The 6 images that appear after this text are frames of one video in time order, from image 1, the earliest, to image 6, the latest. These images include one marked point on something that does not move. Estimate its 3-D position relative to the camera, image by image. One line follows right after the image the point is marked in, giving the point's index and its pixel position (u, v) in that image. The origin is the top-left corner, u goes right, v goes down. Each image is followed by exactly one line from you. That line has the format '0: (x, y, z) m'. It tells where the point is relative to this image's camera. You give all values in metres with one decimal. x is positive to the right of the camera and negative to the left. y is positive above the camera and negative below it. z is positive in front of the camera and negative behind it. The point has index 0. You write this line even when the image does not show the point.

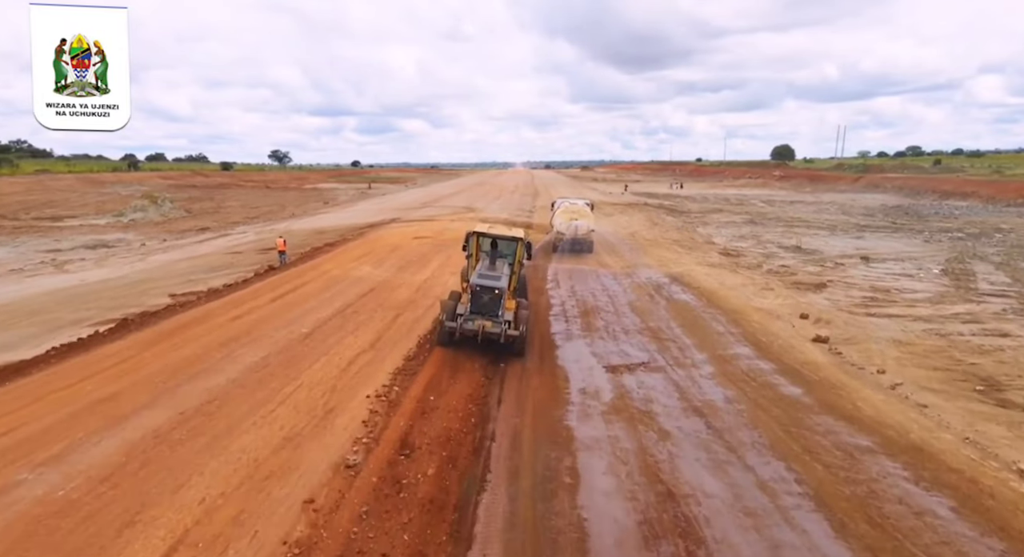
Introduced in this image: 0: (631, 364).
0: (+2.5, -1.8, +11.6) m
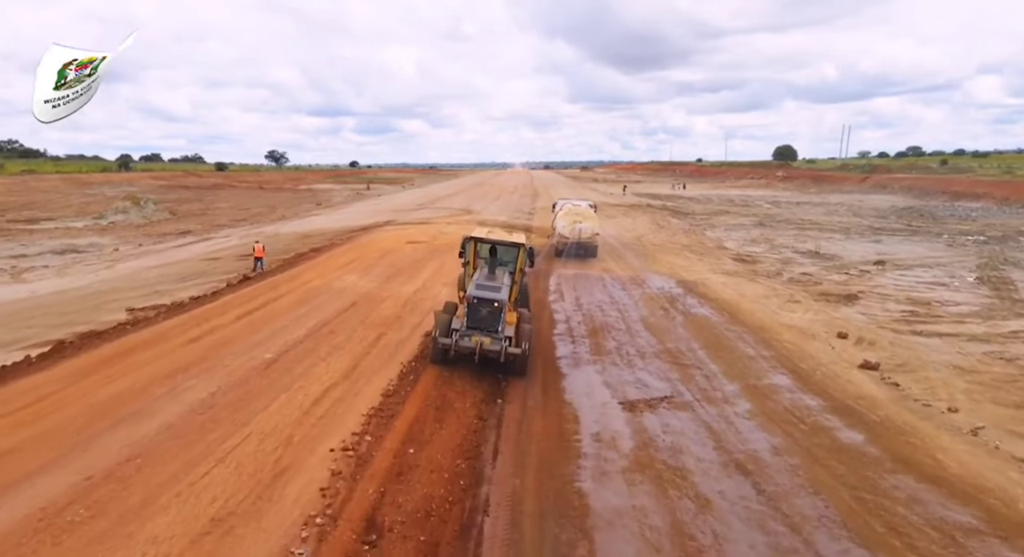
0: (+2.5, -2.1, +9.8) m
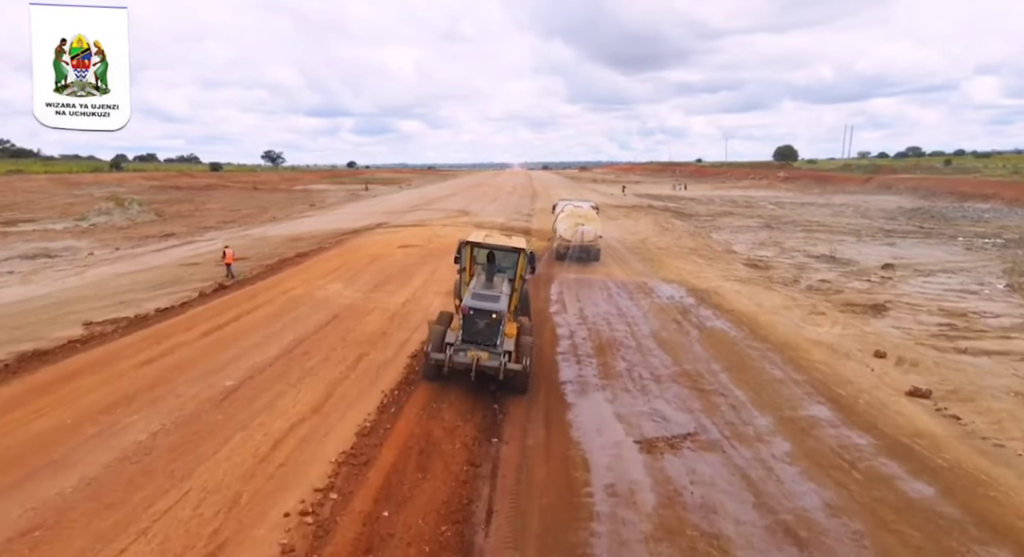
0: (+2.4, -2.4, +8.4) m
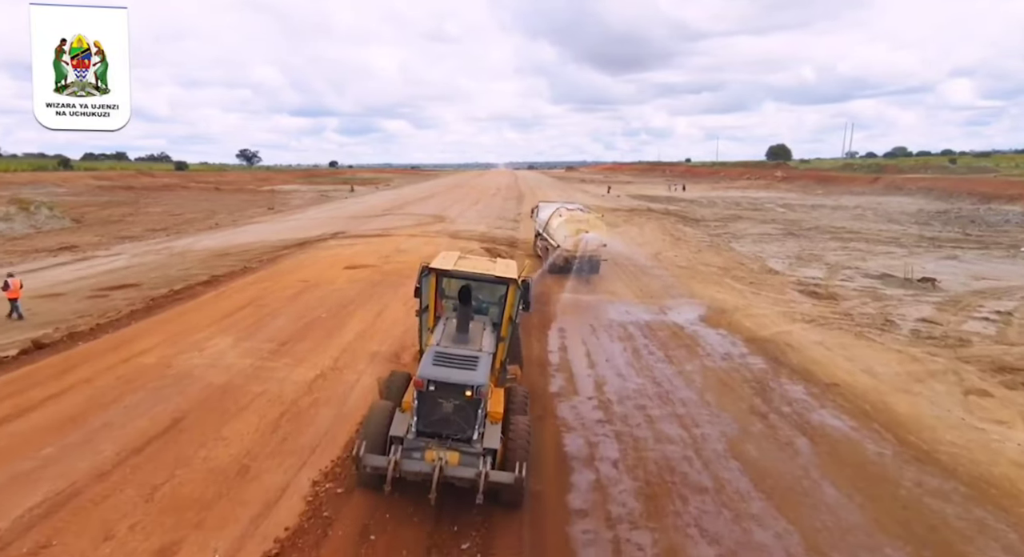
0: (+2.2, -3.4, +2.5) m
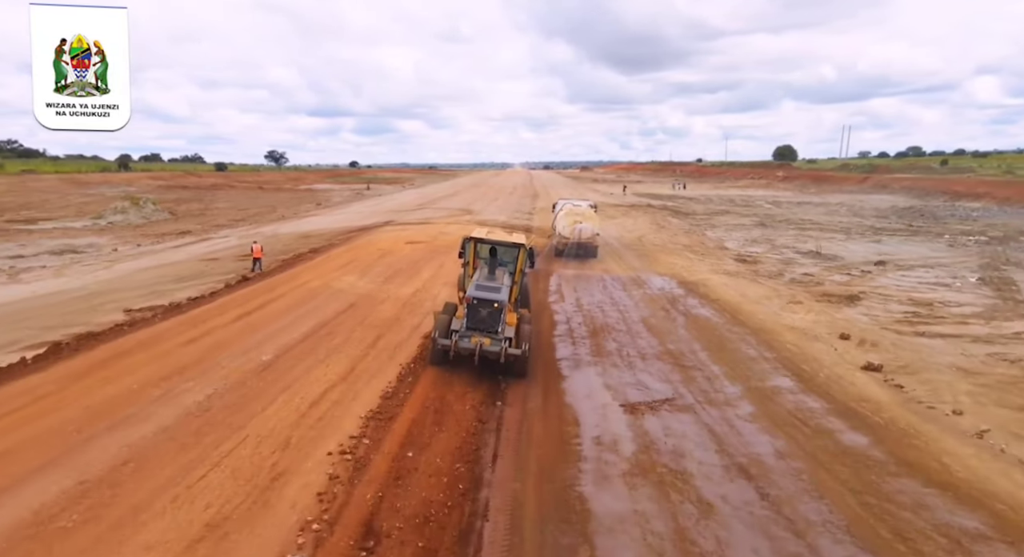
0: (+2.5, -2.1, +9.7) m
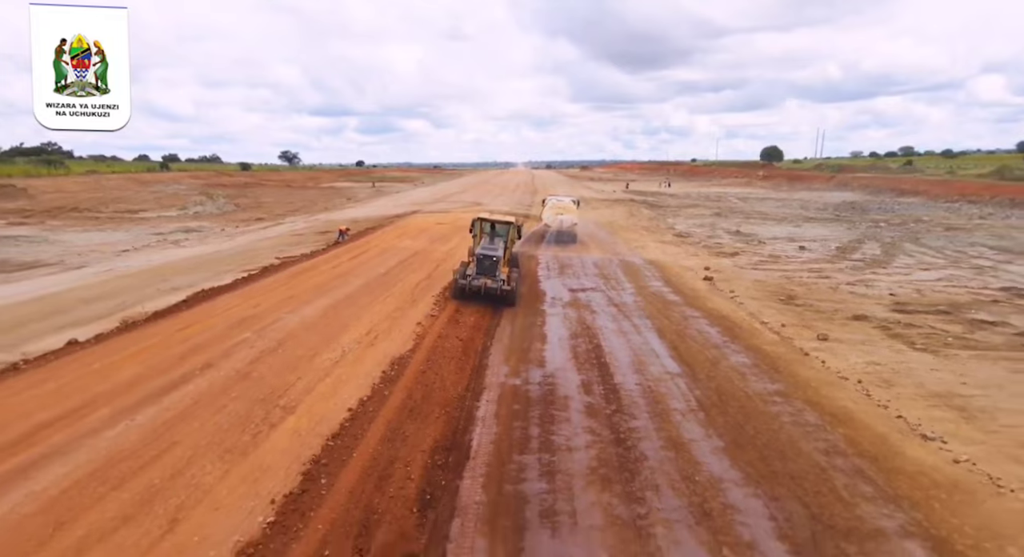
0: (+2.5, -0.4, +19.0) m
